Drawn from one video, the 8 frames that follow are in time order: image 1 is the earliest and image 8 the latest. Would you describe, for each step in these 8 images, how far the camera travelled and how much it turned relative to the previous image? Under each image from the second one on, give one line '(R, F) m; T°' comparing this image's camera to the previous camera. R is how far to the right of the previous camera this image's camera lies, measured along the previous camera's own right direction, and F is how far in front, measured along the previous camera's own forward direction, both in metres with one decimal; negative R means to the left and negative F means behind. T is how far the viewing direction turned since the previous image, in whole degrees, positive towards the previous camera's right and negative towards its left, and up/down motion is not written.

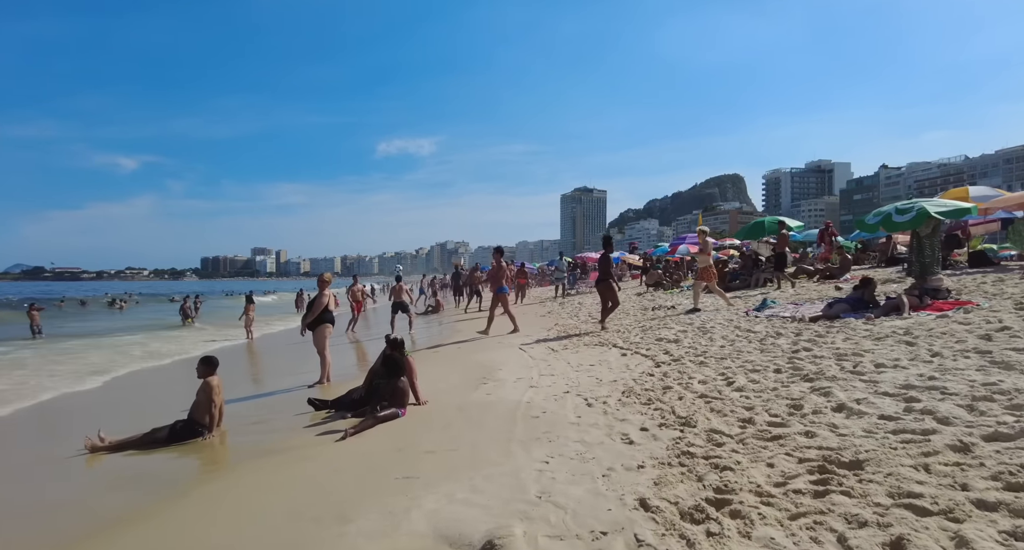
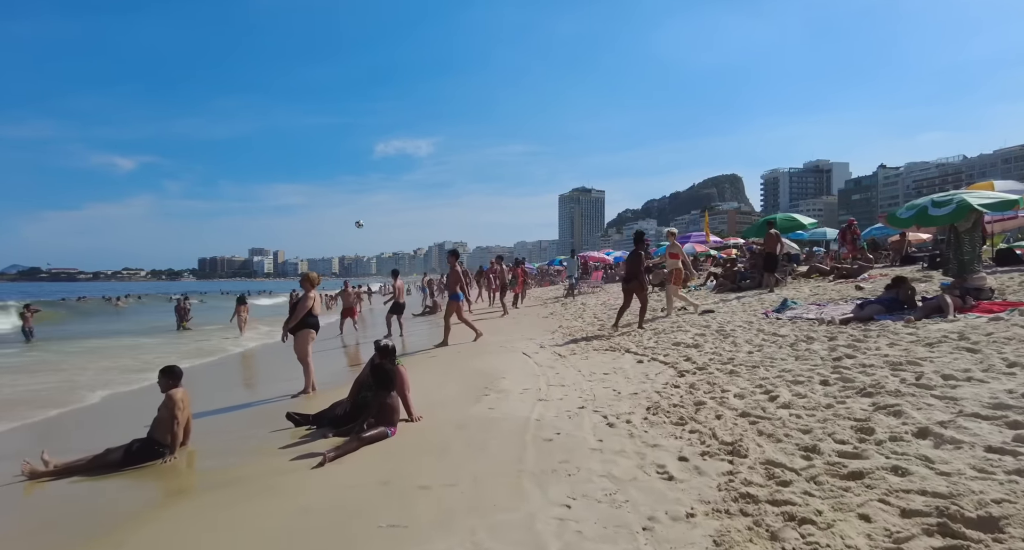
(-0.1, +0.6) m; 0°
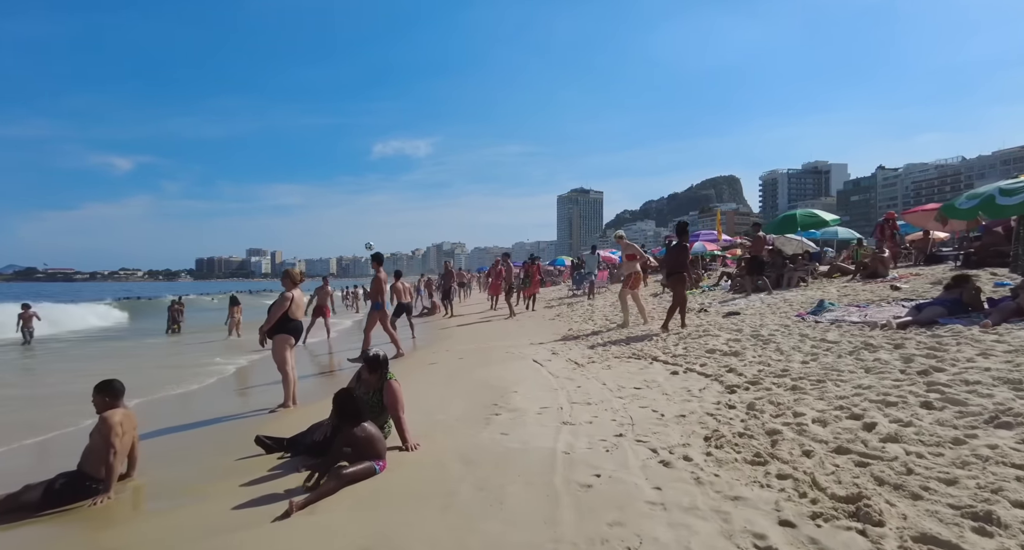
(-0.2, +0.8) m; 0°
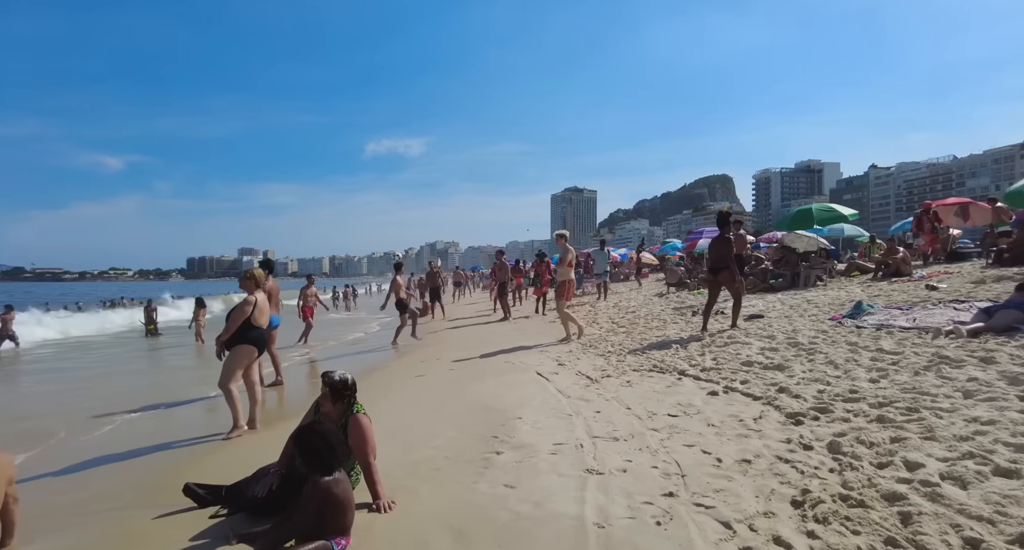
(-0.1, +0.9) m; +1°
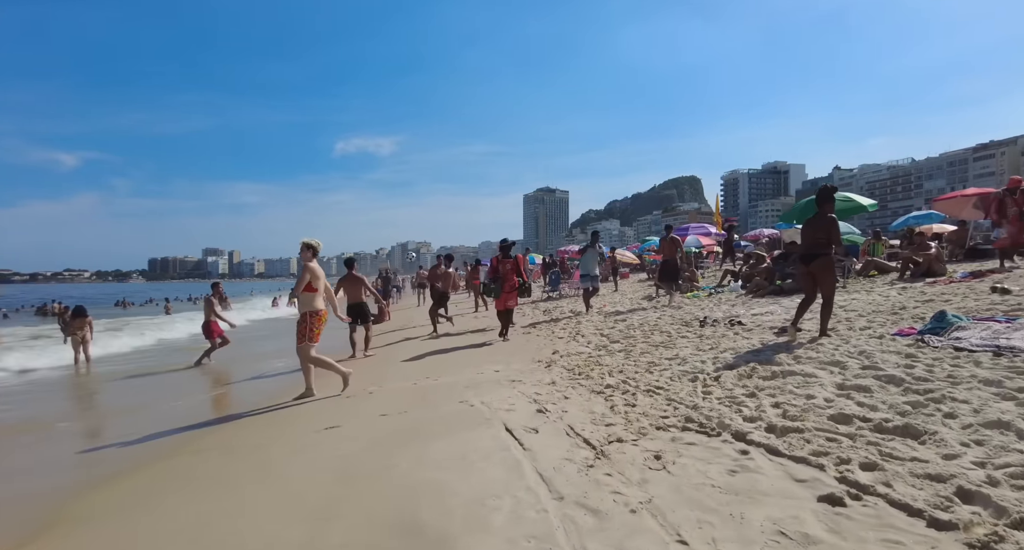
(+0.1, +2.1) m; +3°
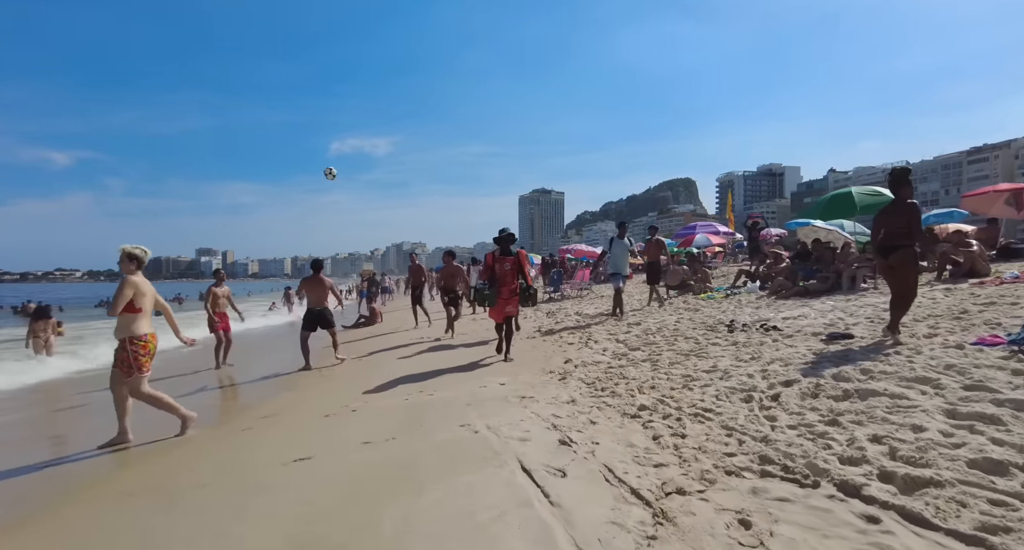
(-0.1, +0.9) m; +1°
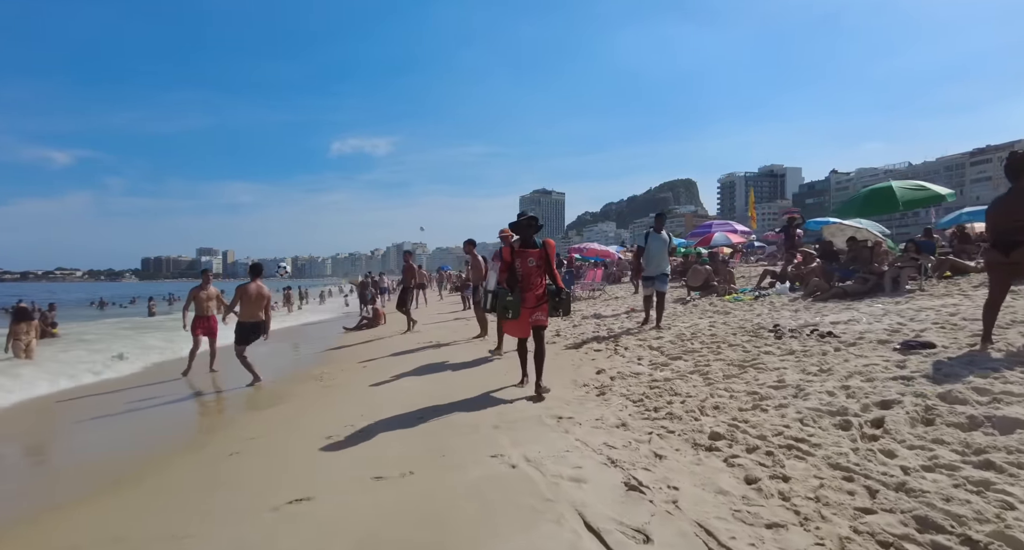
(-0.3, +0.7) m; 0°
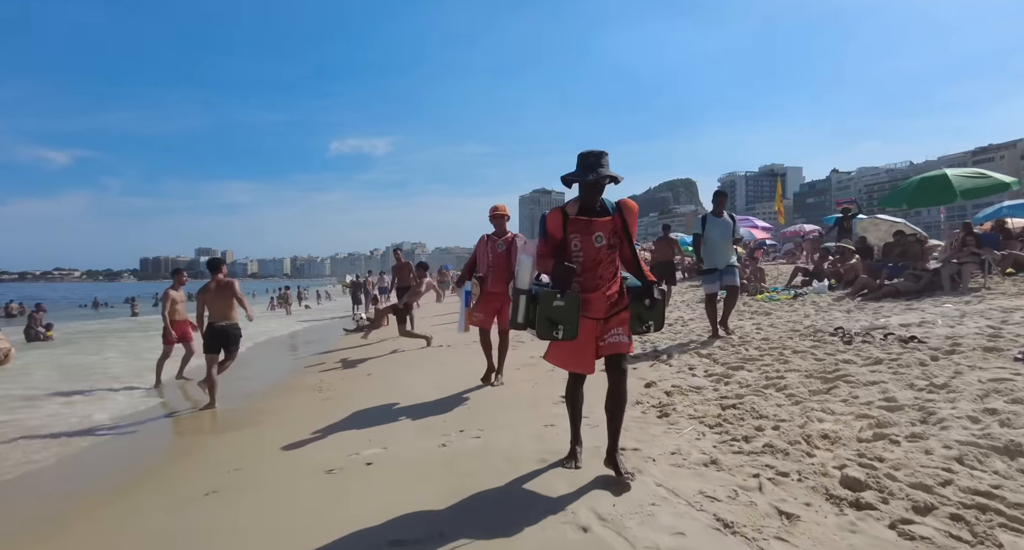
(-0.3, +0.9) m; 0°
